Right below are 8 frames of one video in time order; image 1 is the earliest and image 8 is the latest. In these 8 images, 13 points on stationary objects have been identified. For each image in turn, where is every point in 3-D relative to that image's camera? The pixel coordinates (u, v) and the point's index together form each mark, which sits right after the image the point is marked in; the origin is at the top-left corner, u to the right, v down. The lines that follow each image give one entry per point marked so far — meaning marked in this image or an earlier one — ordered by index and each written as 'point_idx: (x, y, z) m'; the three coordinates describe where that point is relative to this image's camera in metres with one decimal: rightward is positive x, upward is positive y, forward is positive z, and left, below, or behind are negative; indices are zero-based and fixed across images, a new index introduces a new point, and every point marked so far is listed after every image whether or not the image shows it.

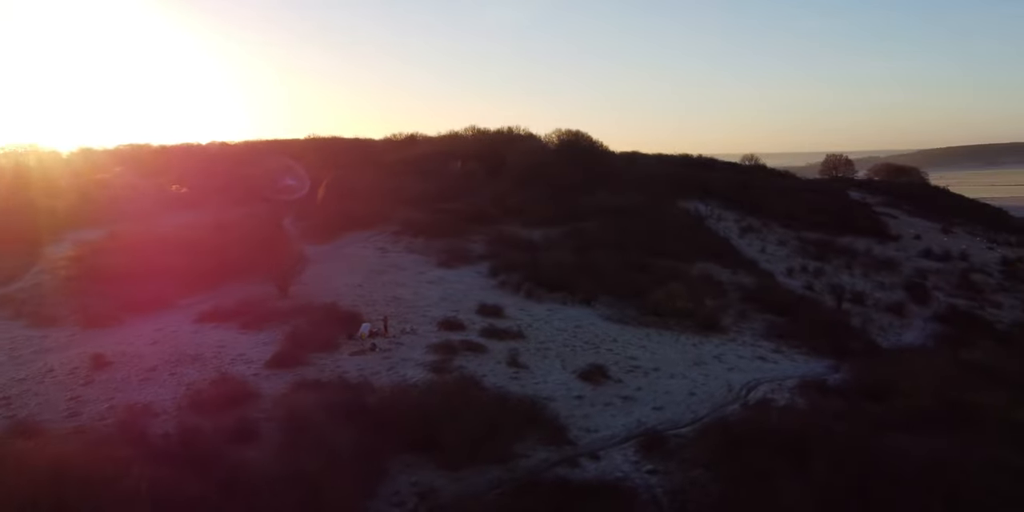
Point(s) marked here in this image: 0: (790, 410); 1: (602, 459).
0: (+3.8, -2.0, +10.9) m
1: (+1.0, -2.3, +9.2) m
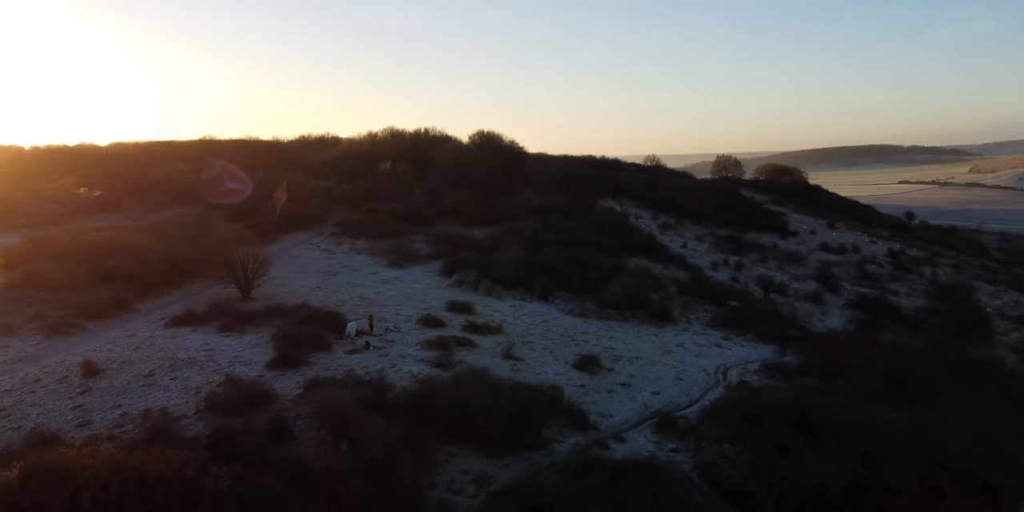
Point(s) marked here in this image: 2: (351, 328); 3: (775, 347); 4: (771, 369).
0: (+3.8, -1.9, +11.8) m
1: (+1.4, -2.2, +9.7) m
2: (-2.8, -1.1, +12.6) m
3: (+5.6, -1.9, +17.4) m
4: (+4.5, -2.0, +14.3) m
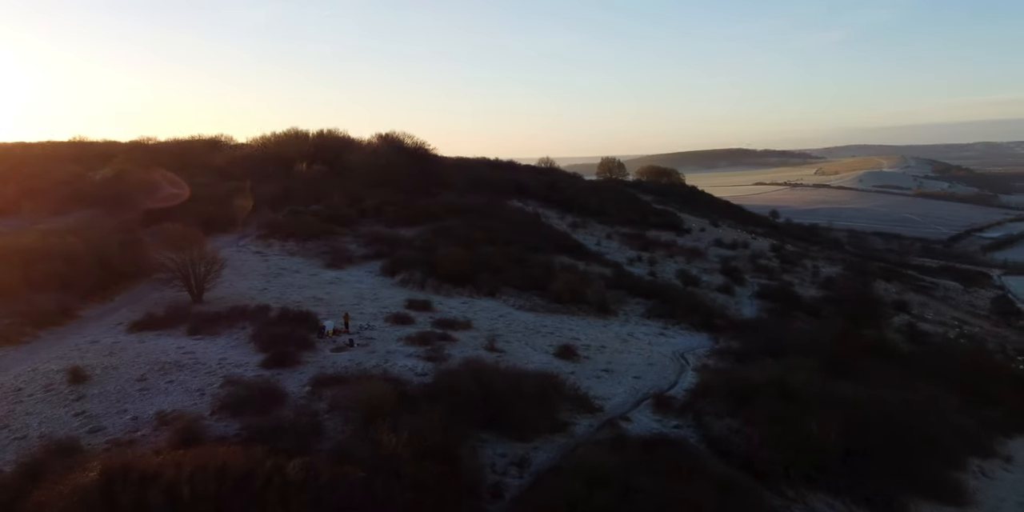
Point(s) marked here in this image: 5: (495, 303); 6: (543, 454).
0: (+3.6, -1.7, +12.8) m
1: (+1.5, -2.1, +10.3) m
2: (-3.1, -1.1, +12.6) m
3: (+4.5, -1.8, +18.5) m
4: (+3.9, -1.8, +15.3) m
5: (-0.4, -1.0, +17.6) m
6: (+0.3, -2.2, +8.9) m
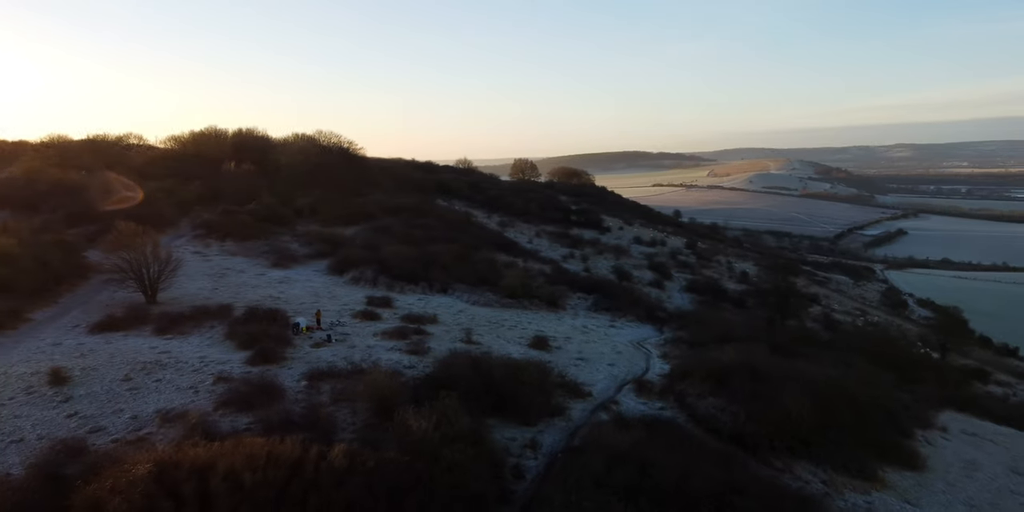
0: (+3.2, -1.6, +13.5) m
1: (+1.4, -1.9, +10.8) m
2: (-3.4, -1.0, +12.5) m
3: (+3.4, -1.6, +19.3) m
4: (+3.2, -1.7, +16.1) m
5: (-1.4, -1.0, +17.8) m
6: (+0.4, -2.1, +9.2) m
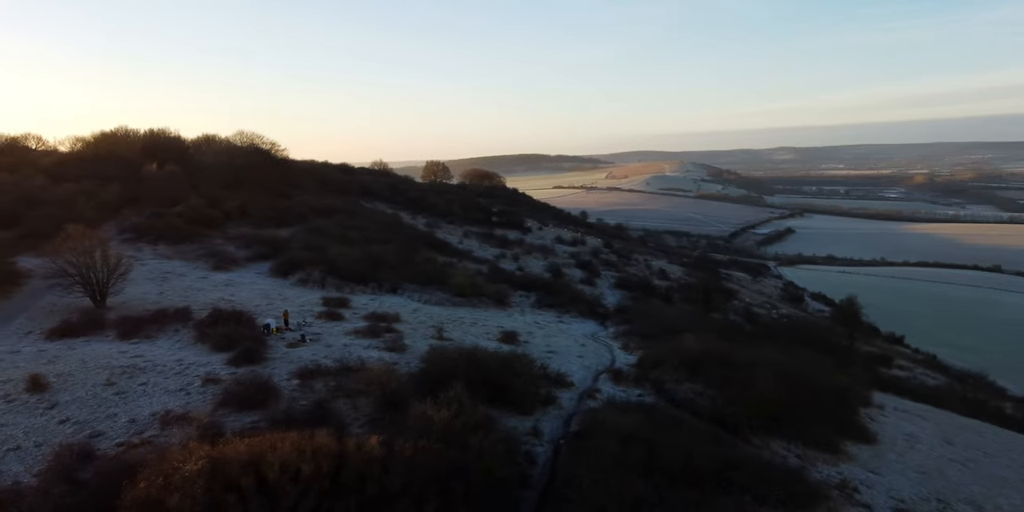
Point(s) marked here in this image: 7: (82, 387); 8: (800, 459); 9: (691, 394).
0: (+2.7, -1.5, +14.2) m
1: (+1.3, -1.9, +11.2) m
2: (-3.8, -1.0, +12.3) m
3: (+2.1, -1.6, +20.0) m
4: (+2.4, -1.6, +16.7) m
5: (-2.4, -0.9, +17.9) m
6: (+0.4, -2.0, +9.6) m
7: (-5.1, -1.6, +9.7) m
8: (+3.6, -2.5, +10.1) m
9: (+2.4, -1.9, +11.1) m
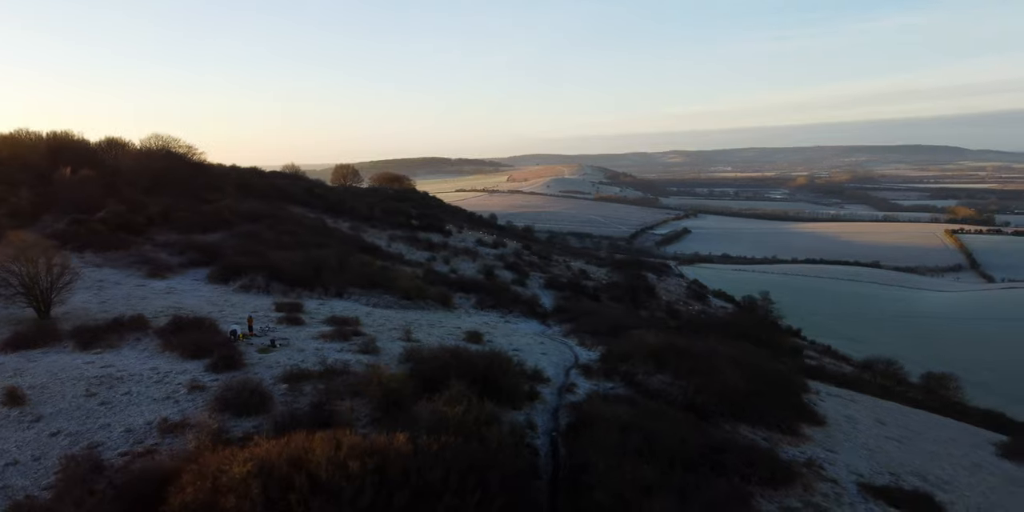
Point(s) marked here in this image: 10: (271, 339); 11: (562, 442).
0: (+2.0, -1.5, +14.8) m
1: (+1.0, -1.9, +11.7) m
2: (-4.2, -1.1, +12.1) m
3: (+0.7, -1.6, +20.5) m
4: (+1.4, -1.6, +17.3) m
5: (-3.5, -1.0, +17.8) m
6: (+0.3, -2.0, +10.0) m
7: (-5.2, -1.6, +9.4) m
8: (+3.4, -2.4, +10.8) m
9: (+2.1, -1.8, +11.7) m
10: (-3.7, -1.3, +12.7) m
11: (+0.6, -2.1, +9.1) m
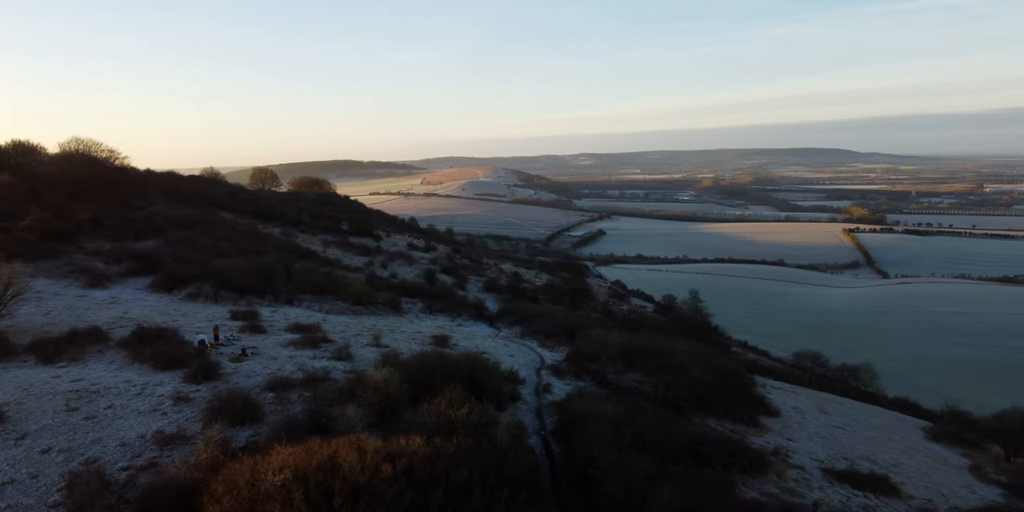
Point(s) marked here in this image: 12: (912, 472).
0: (+1.3, -1.5, +15.2) m
1: (+0.6, -1.9, +12.1) m
2: (-4.6, -1.2, +12.0) m
3: (-0.5, -1.7, +20.7) m
4: (+0.4, -1.7, +17.6) m
5: (-4.5, -1.2, +17.7) m
6: (+0.2, -2.0, +10.3) m
7: (-5.2, -1.8, +9.1) m
8: (+3.1, -2.5, +11.4) m
9: (+1.8, -1.9, +12.2) m
10: (-4.2, -1.4, +12.5) m
11: (+0.5, -2.1, +9.4) m
12: (+6.0, -3.2, +12.2) m
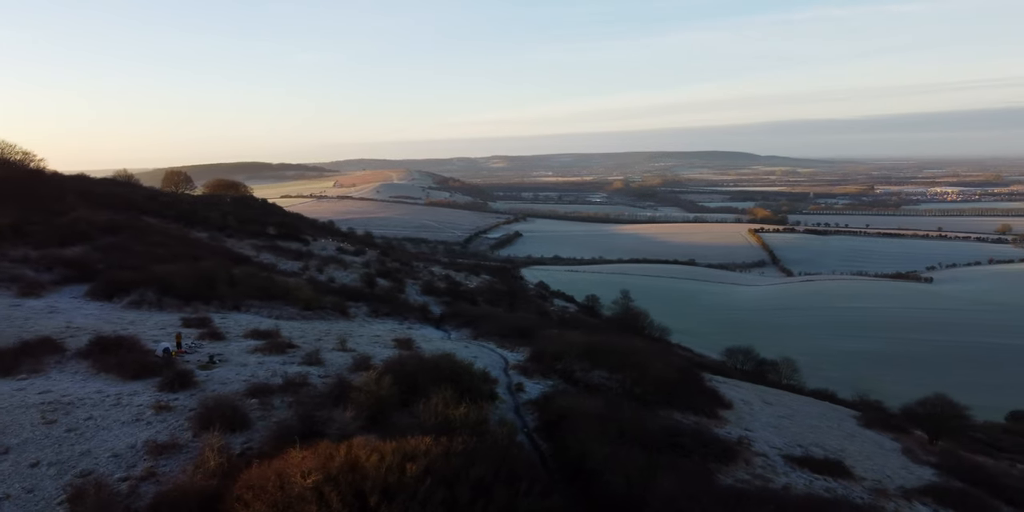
0: (+0.6, -1.6, +15.6) m
1: (+0.2, -2.0, +12.4) m
2: (-5.0, -1.3, +11.7) m
3: (-1.9, -1.8, +20.9) m
4: (-0.6, -1.7, +17.9) m
5: (-5.5, -1.3, +17.4) m
6: (0.0, -2.1, +10.5) m
7: (-5.3, -1.9, +8.8) m
8: (+2.8, -2.5, +12.0) m
9: (+1.4, -1.9, +12.6) m
10: (-4.6, -1.5, +12.3) m
11: (+0.4, -2.2, +9.7) m
12: (+5.5, -3.2, +13.1) m
